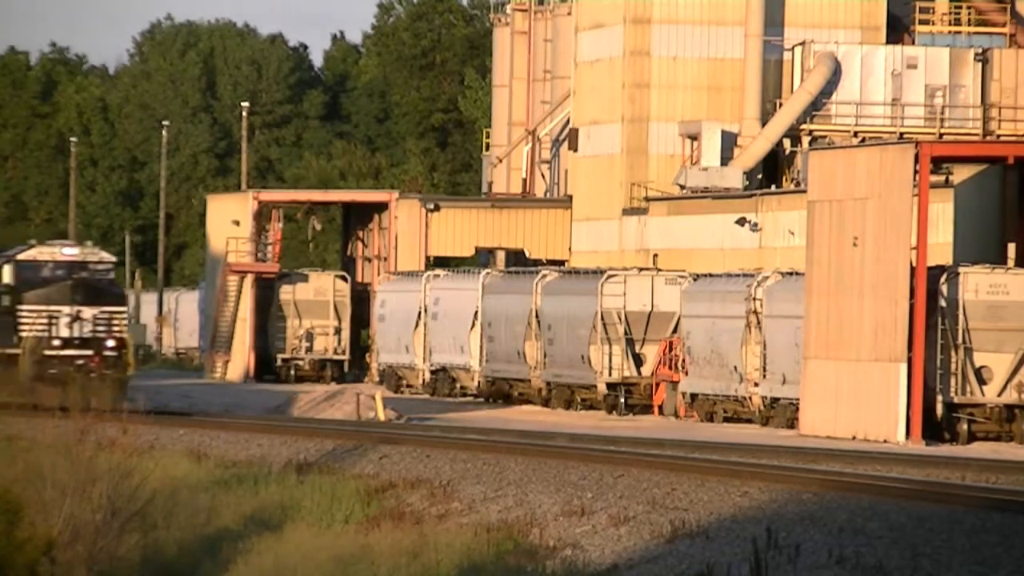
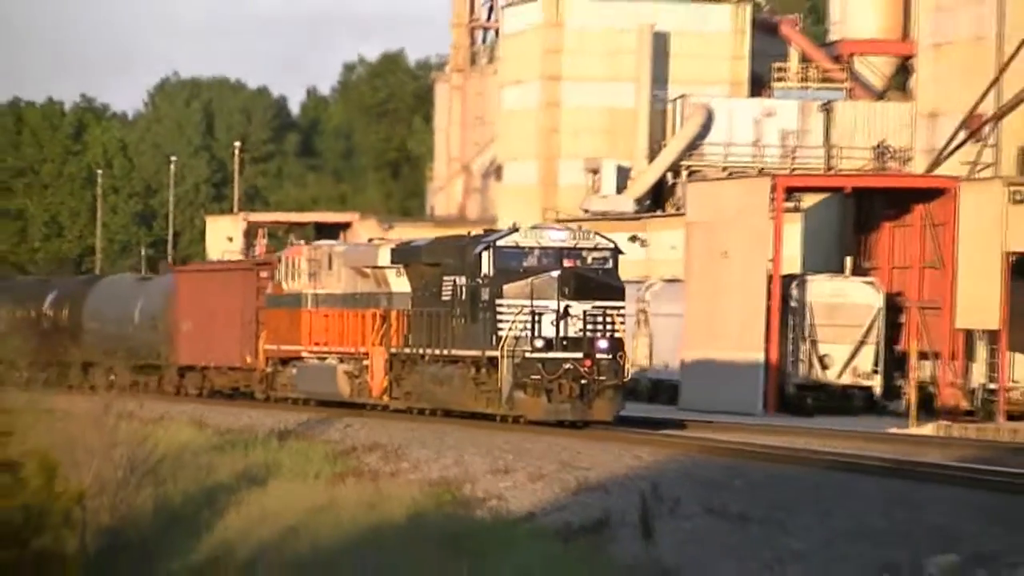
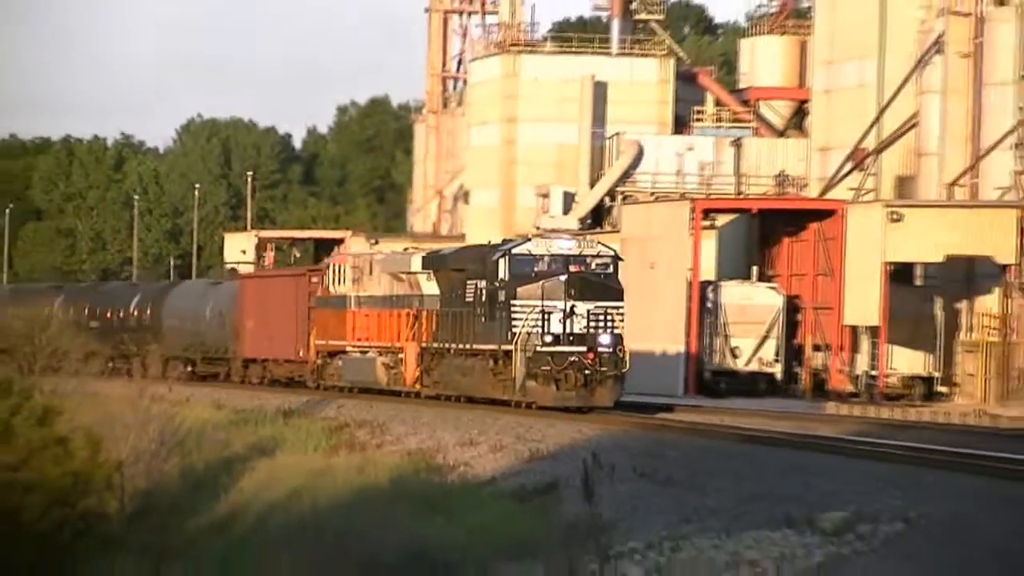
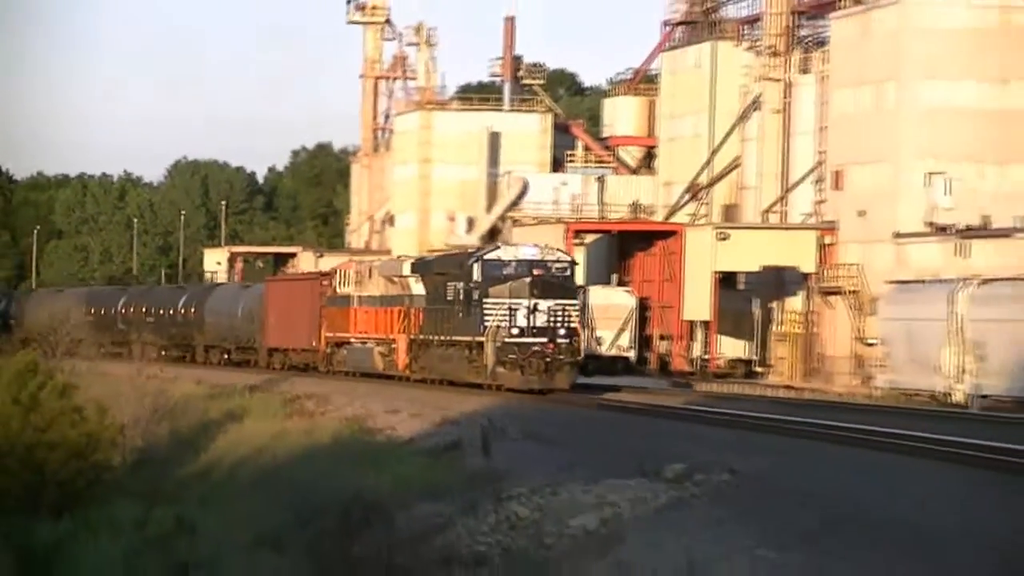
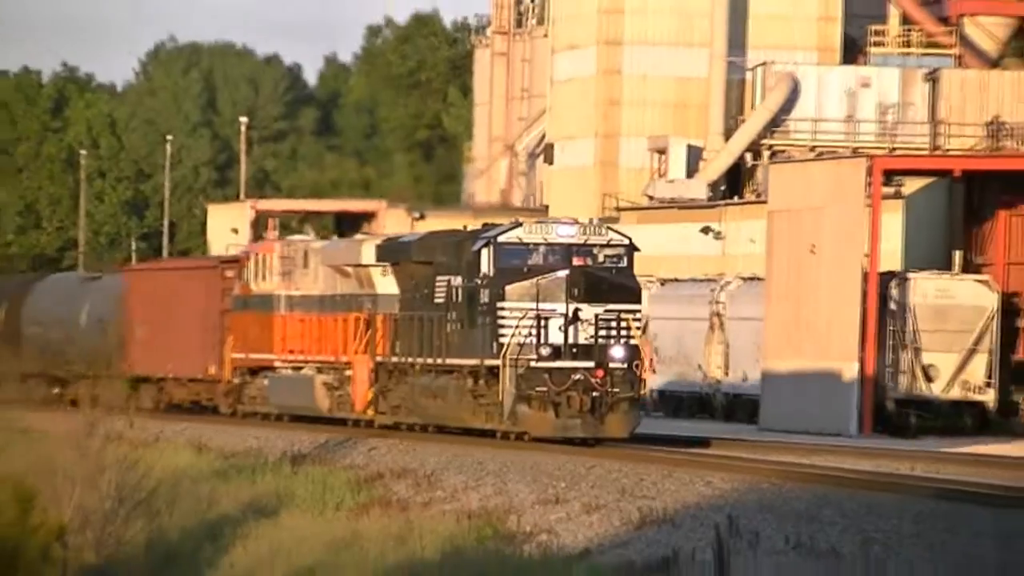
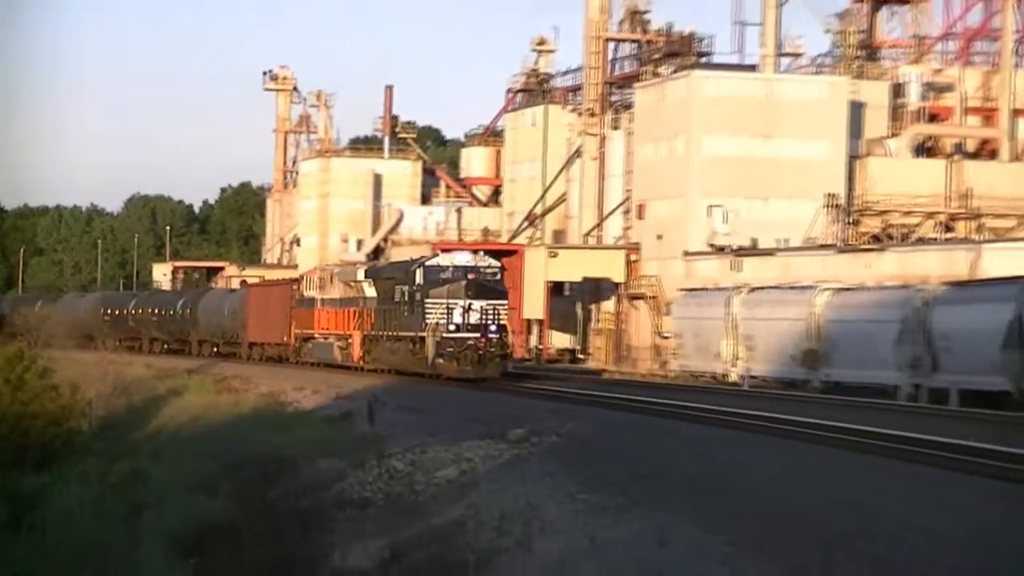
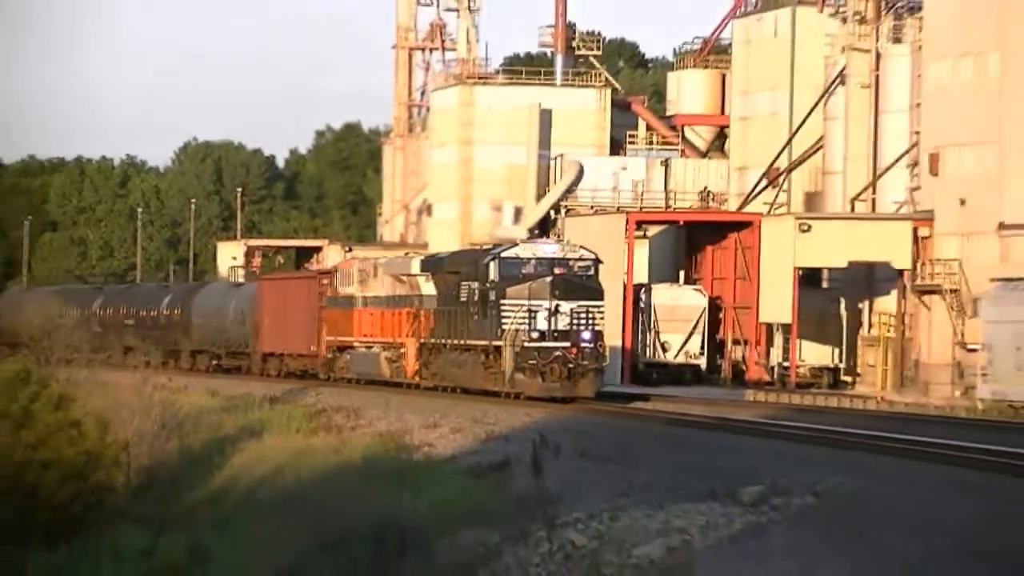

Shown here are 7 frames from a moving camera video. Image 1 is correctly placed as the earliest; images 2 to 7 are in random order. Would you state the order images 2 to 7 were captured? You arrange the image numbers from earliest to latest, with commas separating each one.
5, 2, 3, 7, 4, 6
